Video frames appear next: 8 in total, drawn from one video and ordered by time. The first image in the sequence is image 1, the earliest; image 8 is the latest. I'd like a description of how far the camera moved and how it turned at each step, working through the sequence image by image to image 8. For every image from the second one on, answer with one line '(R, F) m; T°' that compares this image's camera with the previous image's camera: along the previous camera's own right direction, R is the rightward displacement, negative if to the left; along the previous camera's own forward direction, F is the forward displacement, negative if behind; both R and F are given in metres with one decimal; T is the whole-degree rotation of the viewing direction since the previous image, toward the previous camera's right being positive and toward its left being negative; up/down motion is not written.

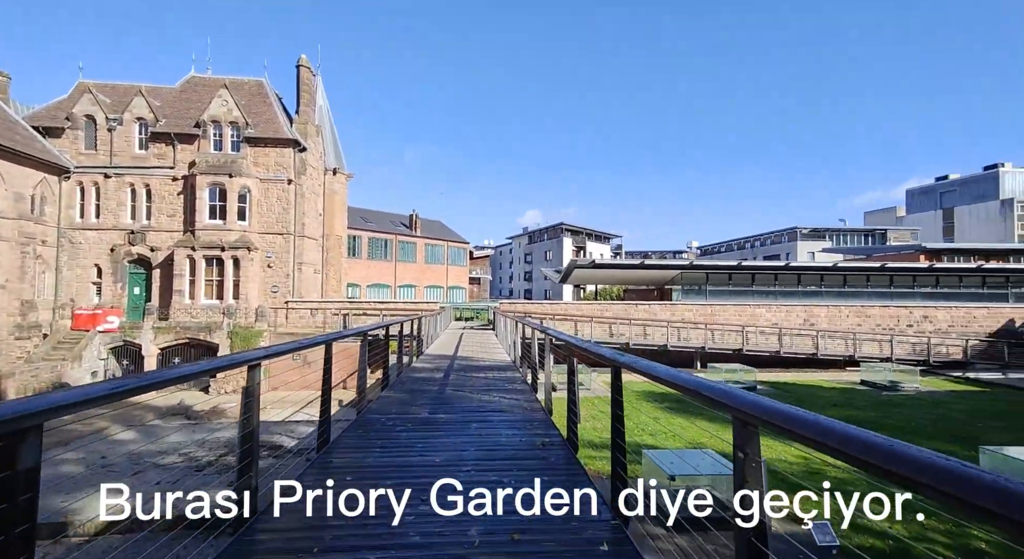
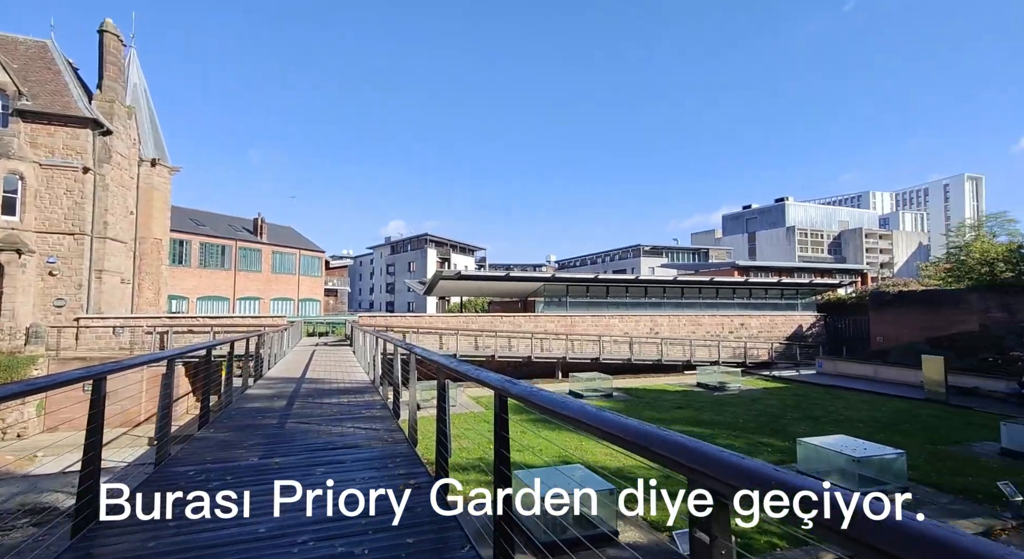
(+0.1, +0.4) m; +14°
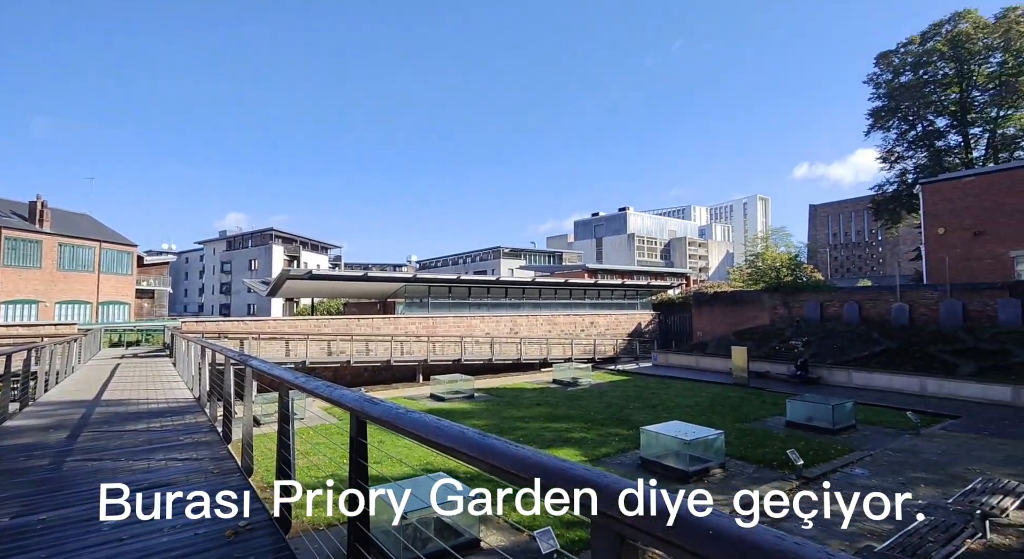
(0.0, +0.5) m; +15°
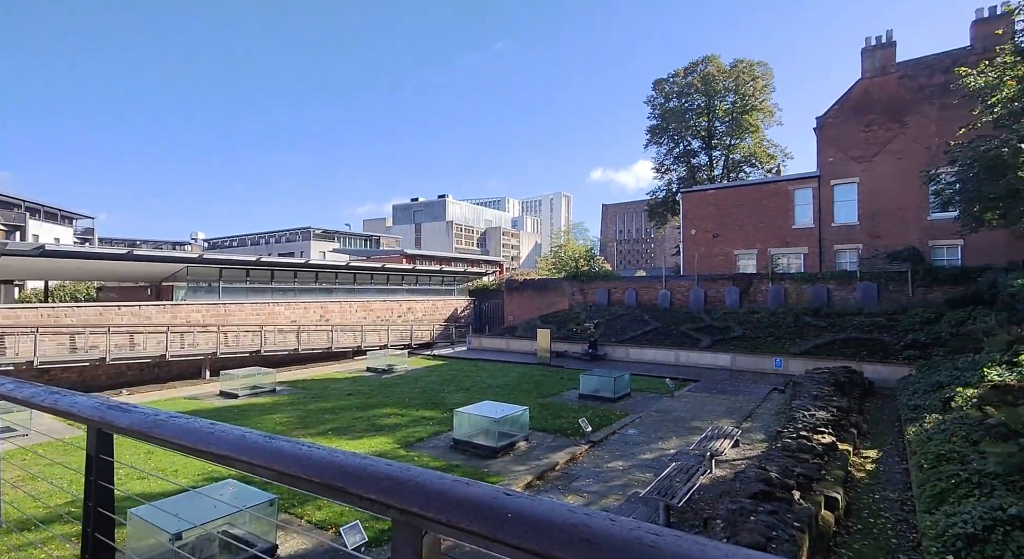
(+0.1, -0.2) m; +19°
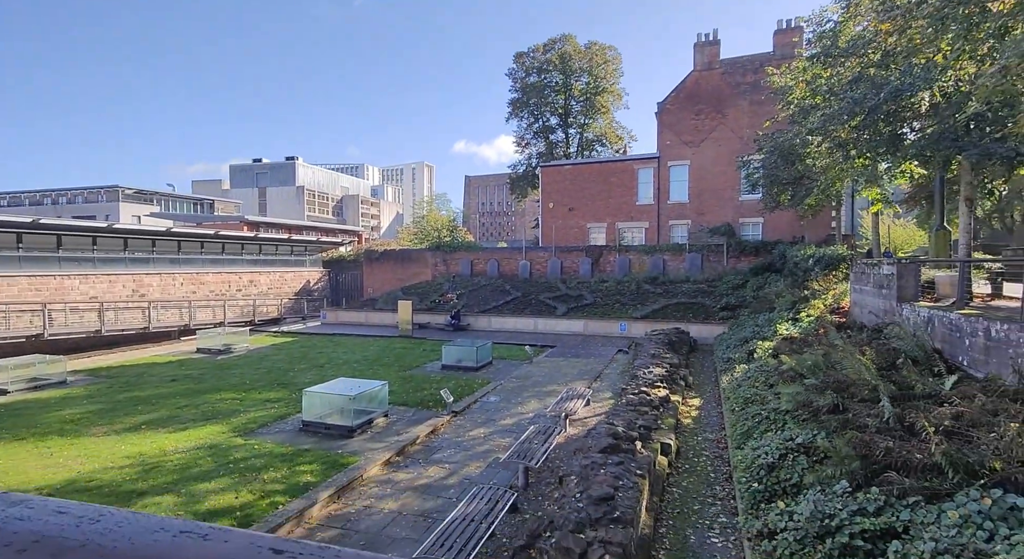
(0.0, +0.1) m; +14°
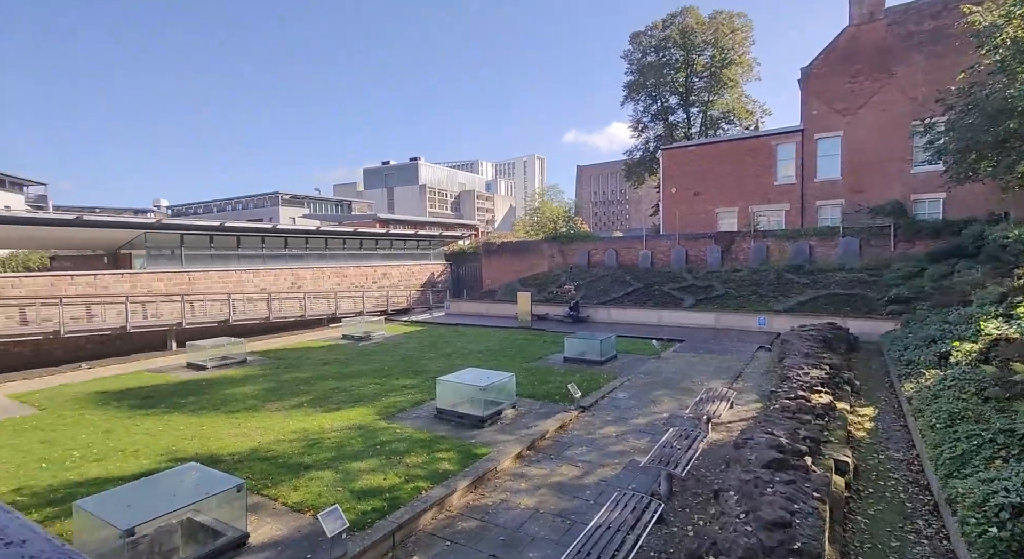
(-0.3, +0.4) m; -12°
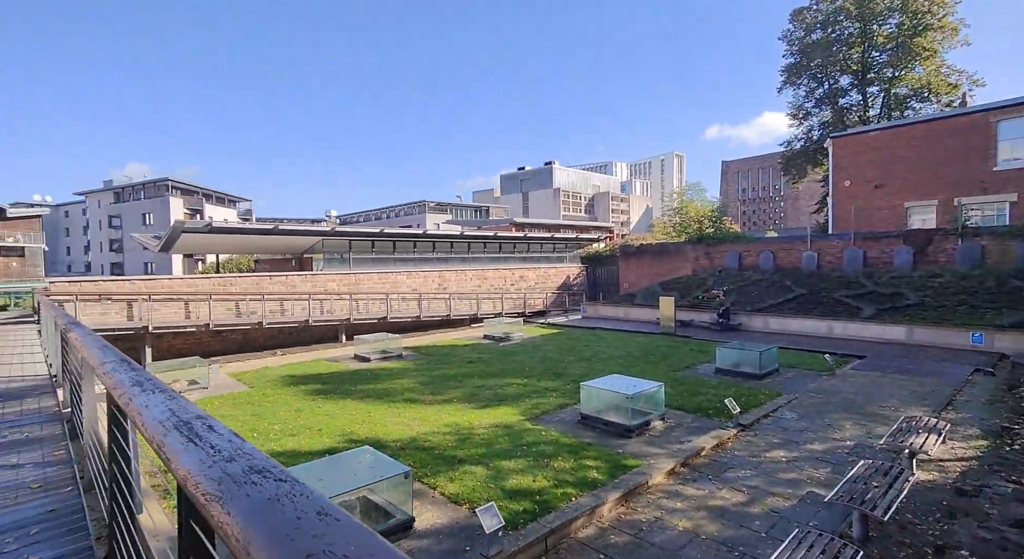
(-0.4, +0.4) m; -14°
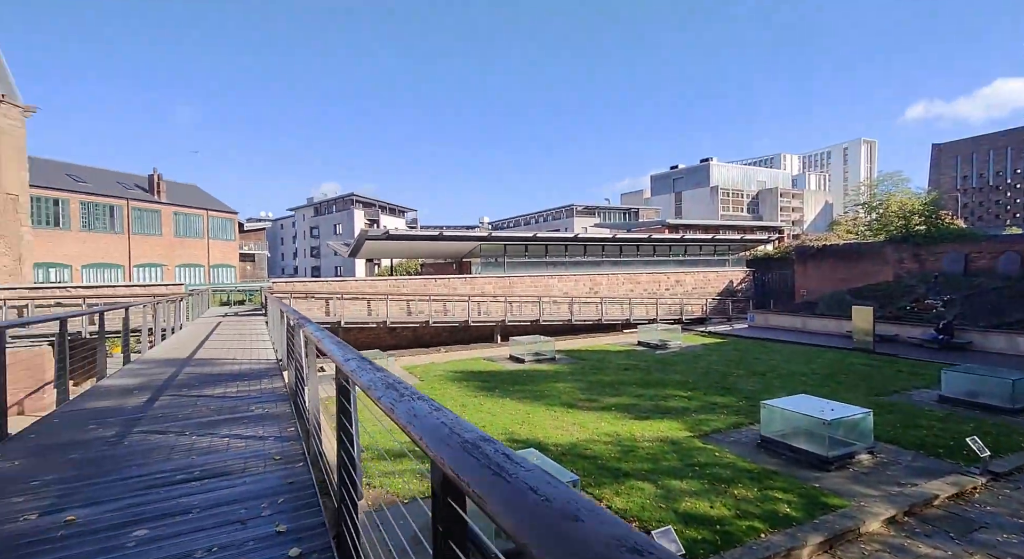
(-0.6, +0.6) m; -16°
